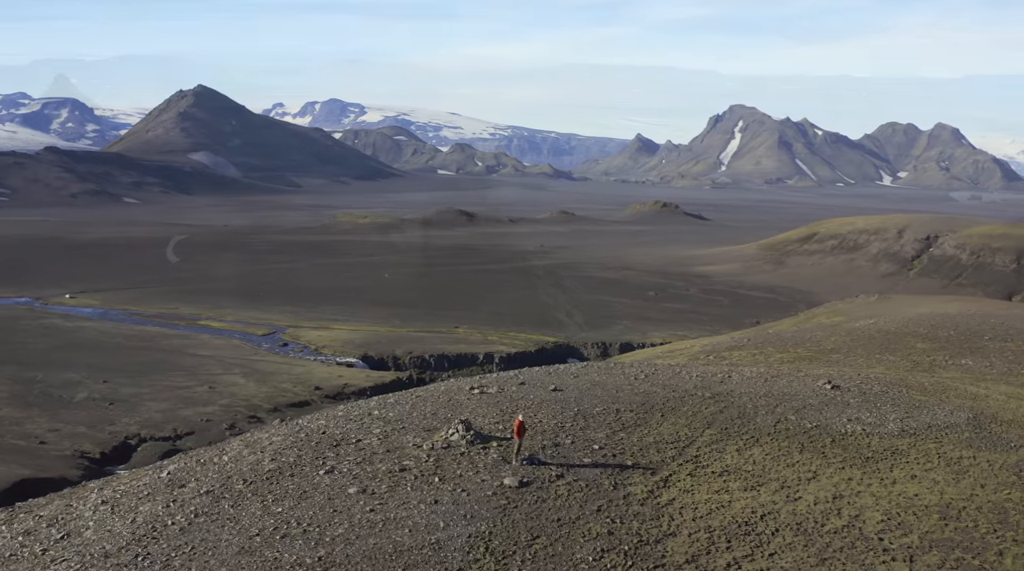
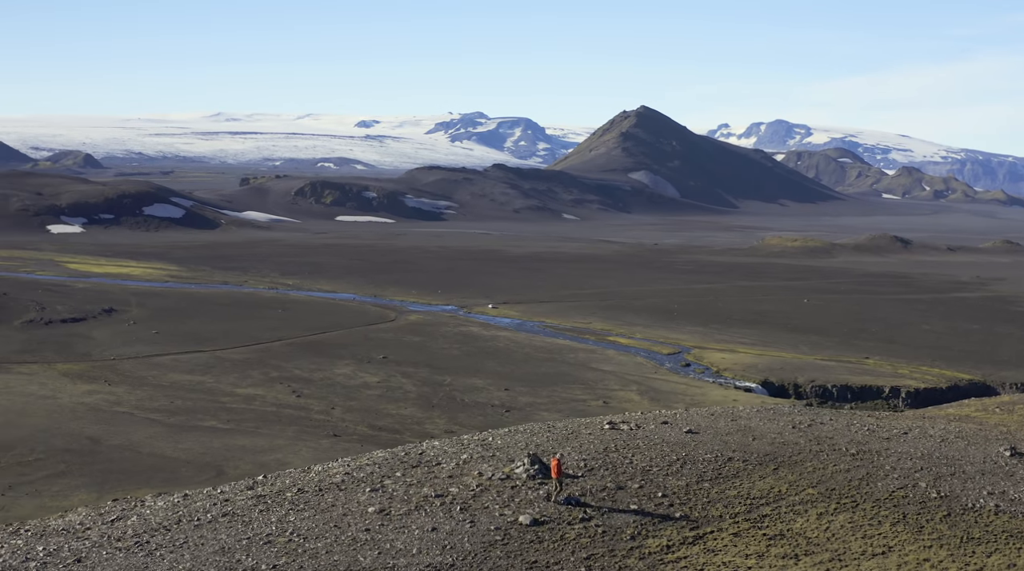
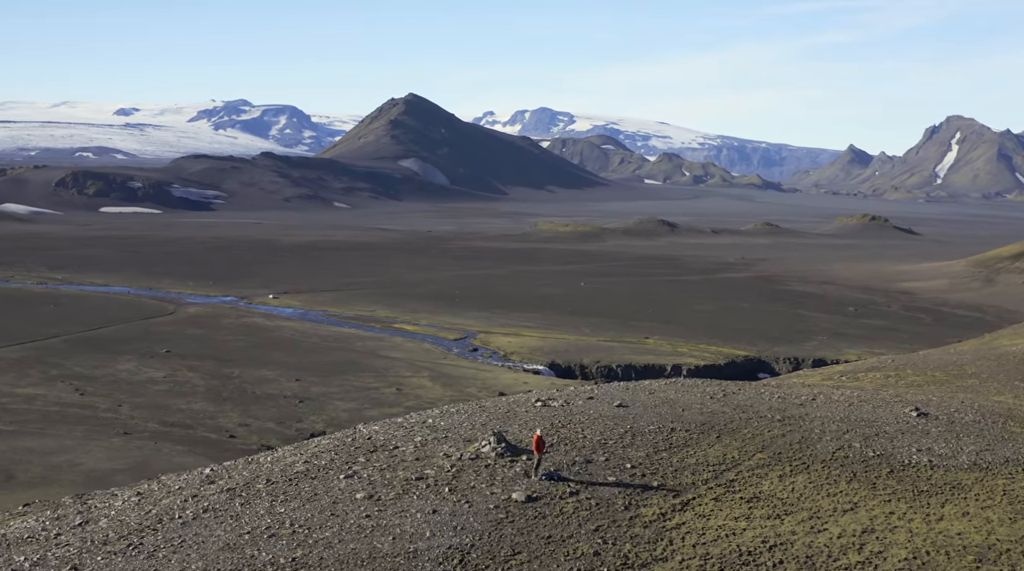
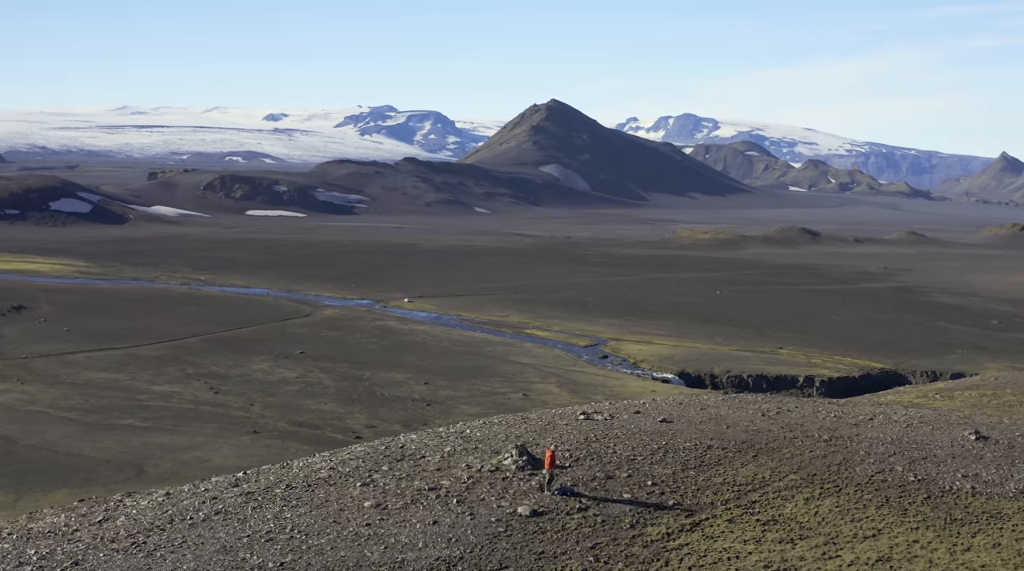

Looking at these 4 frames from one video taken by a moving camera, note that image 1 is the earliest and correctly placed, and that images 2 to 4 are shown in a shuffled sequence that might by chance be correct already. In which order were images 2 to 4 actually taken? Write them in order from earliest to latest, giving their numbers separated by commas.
3, 4, 2
